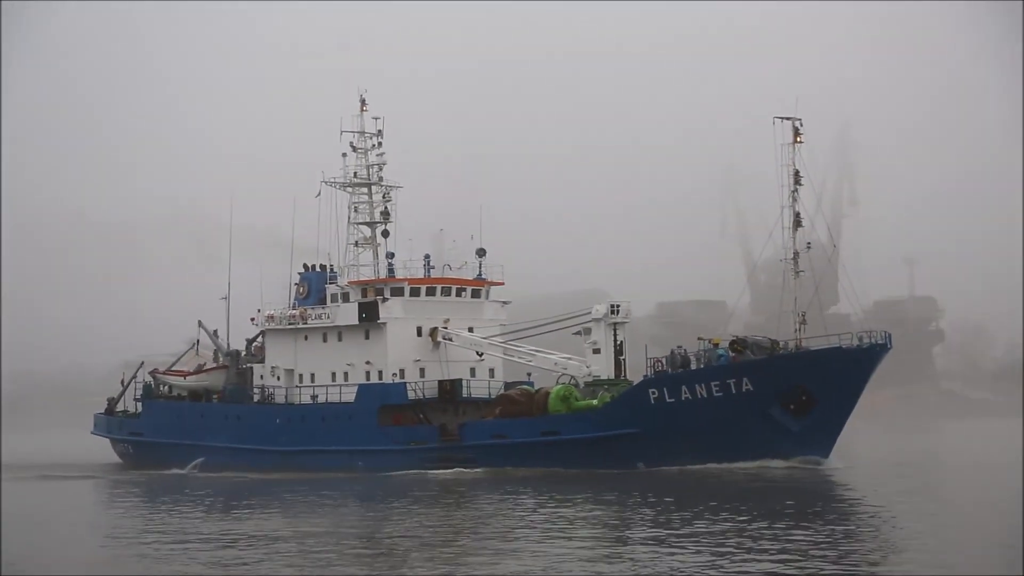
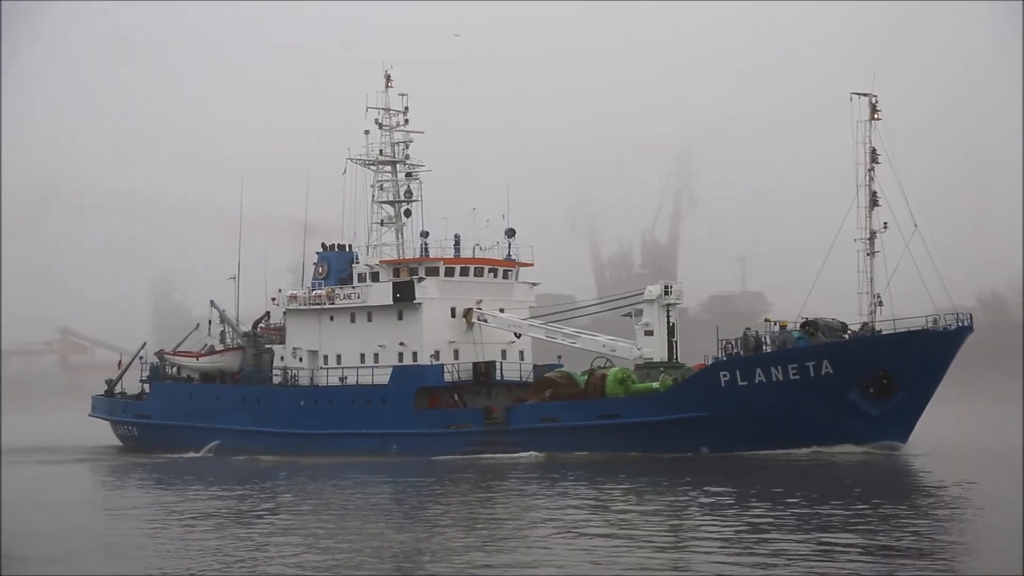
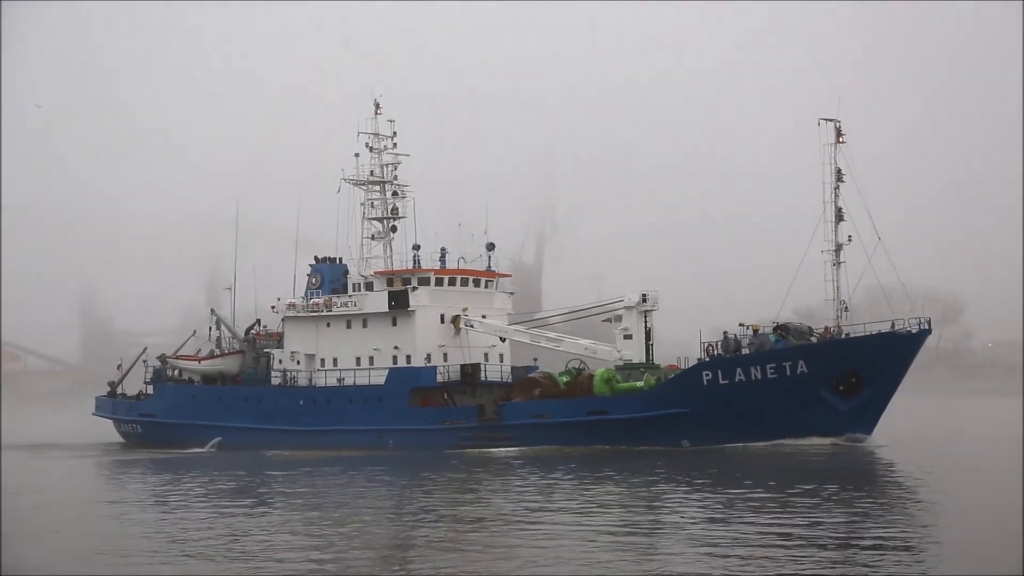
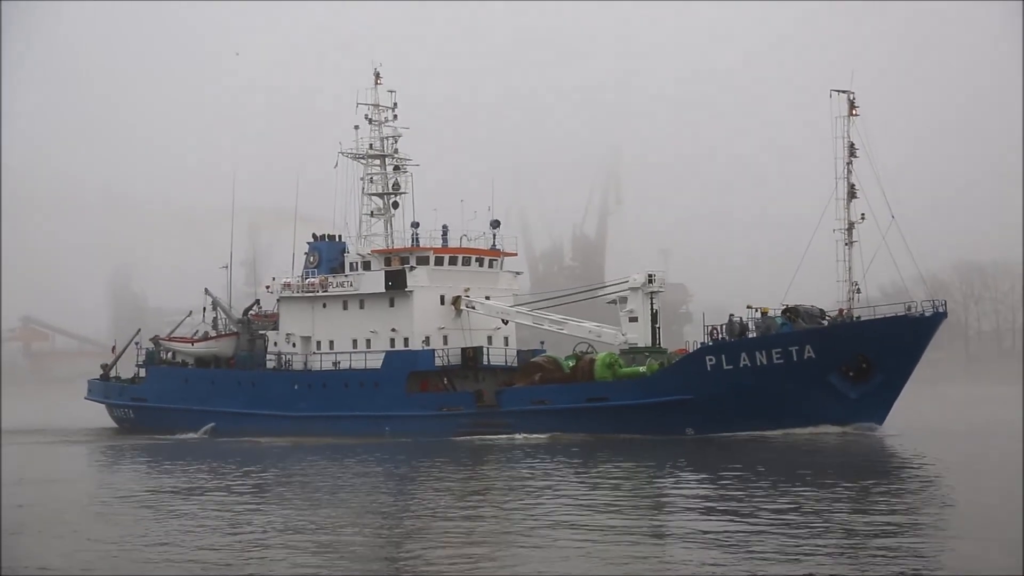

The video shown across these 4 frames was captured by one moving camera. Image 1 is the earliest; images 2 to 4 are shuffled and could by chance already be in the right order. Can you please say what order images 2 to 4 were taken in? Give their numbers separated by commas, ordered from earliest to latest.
2, 4, 3
